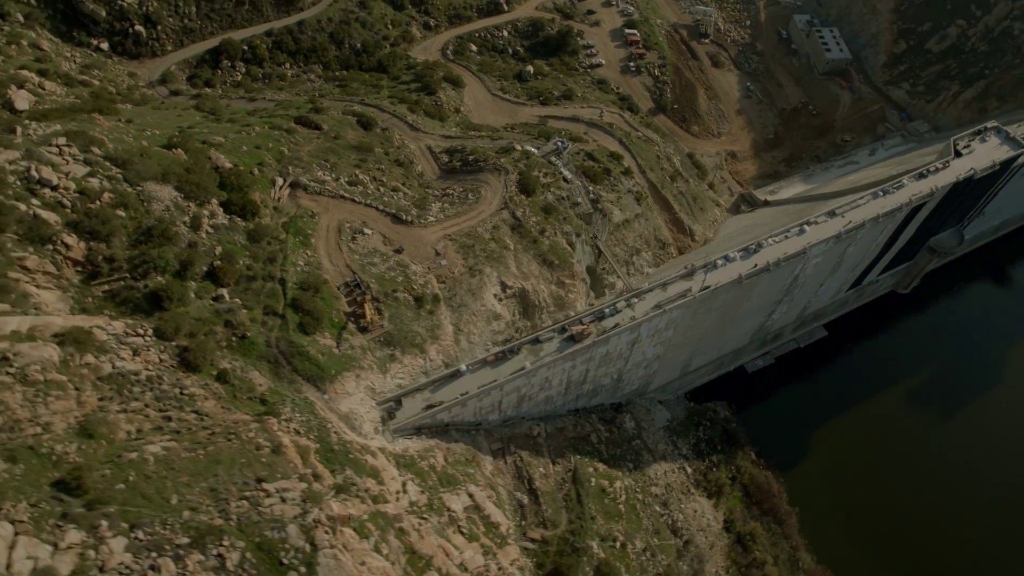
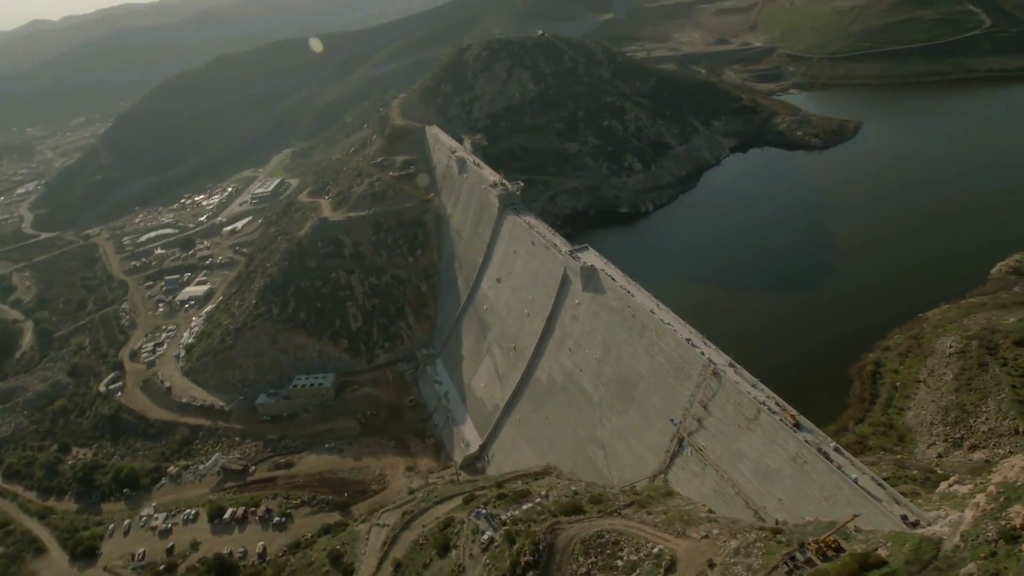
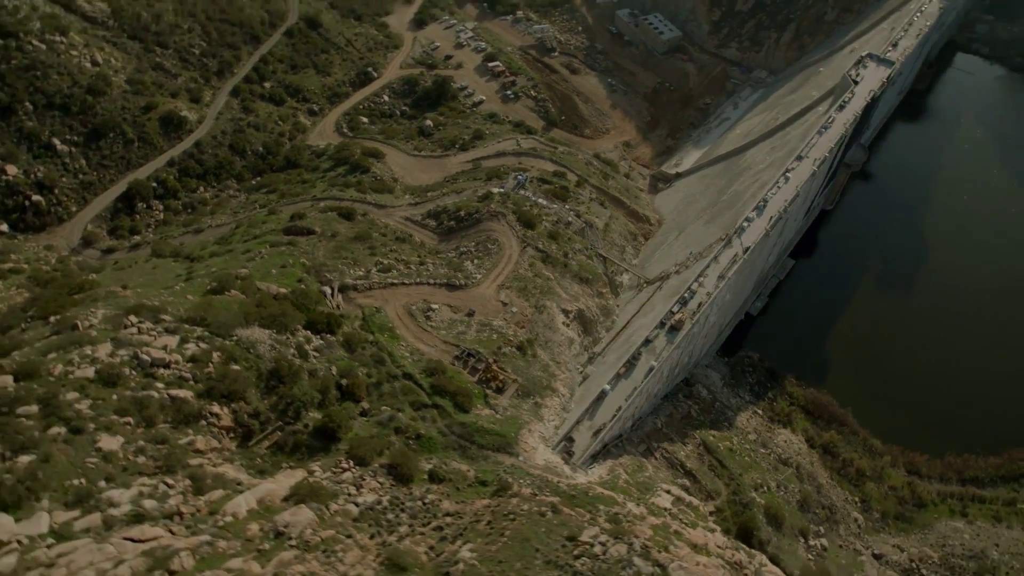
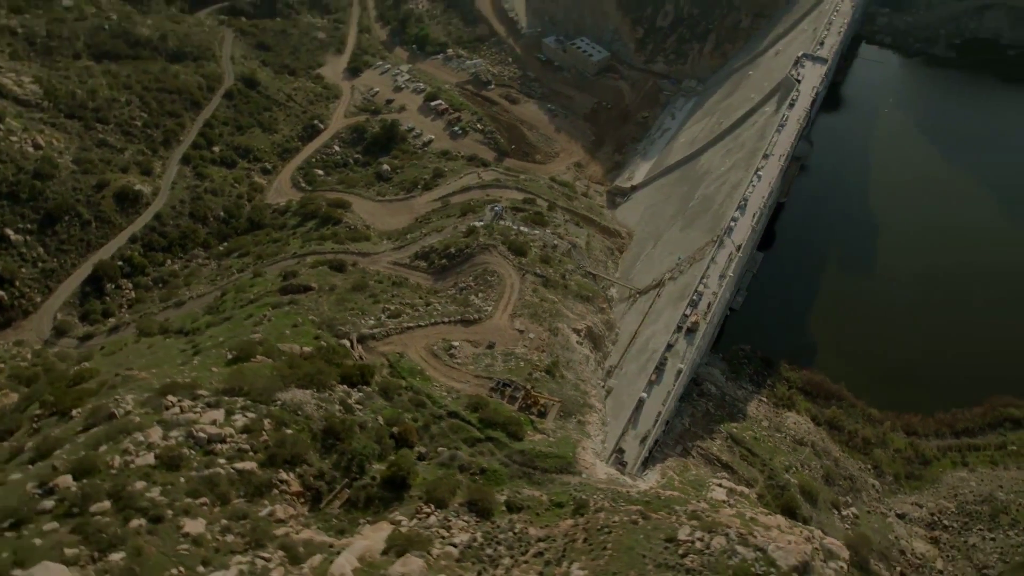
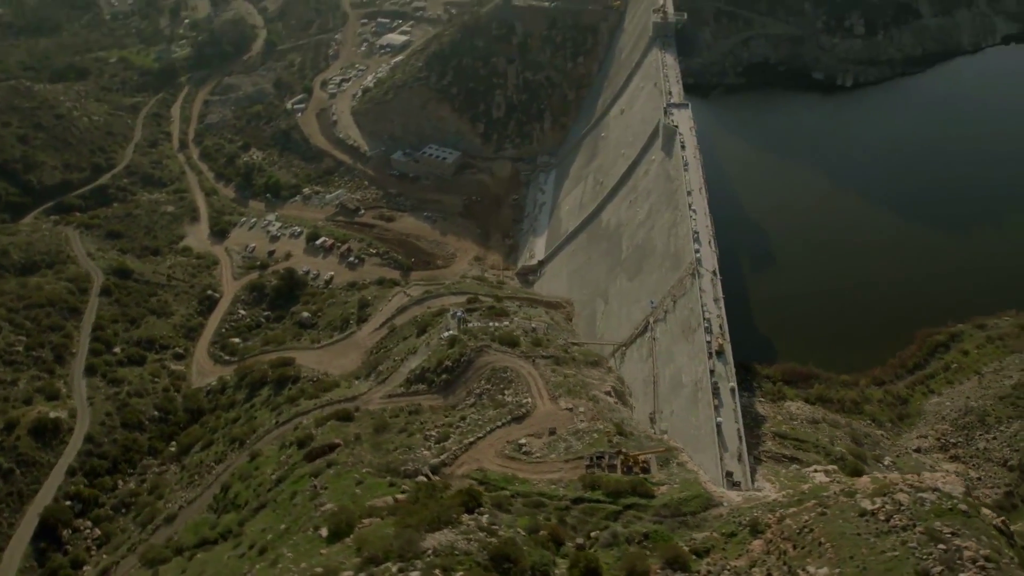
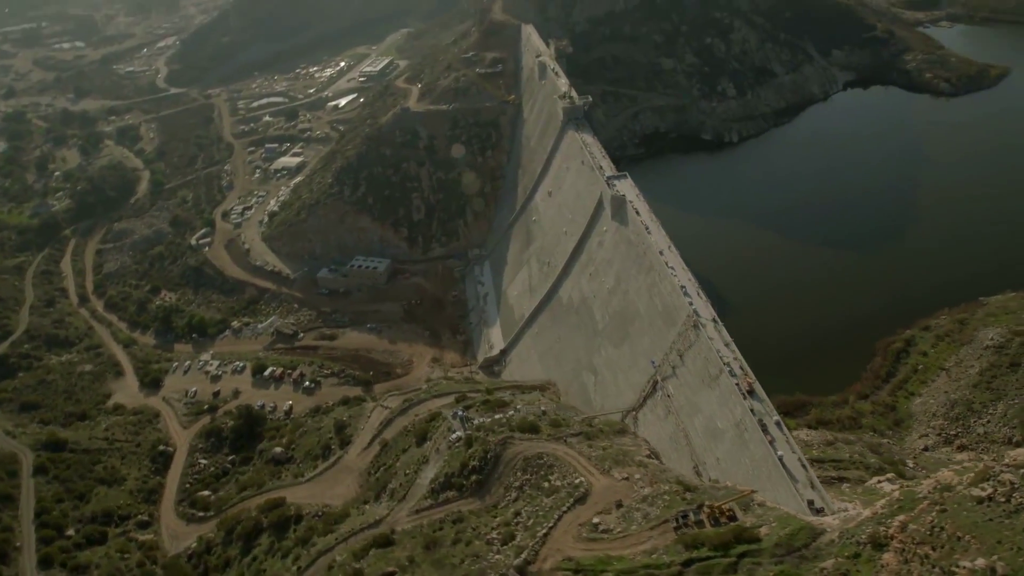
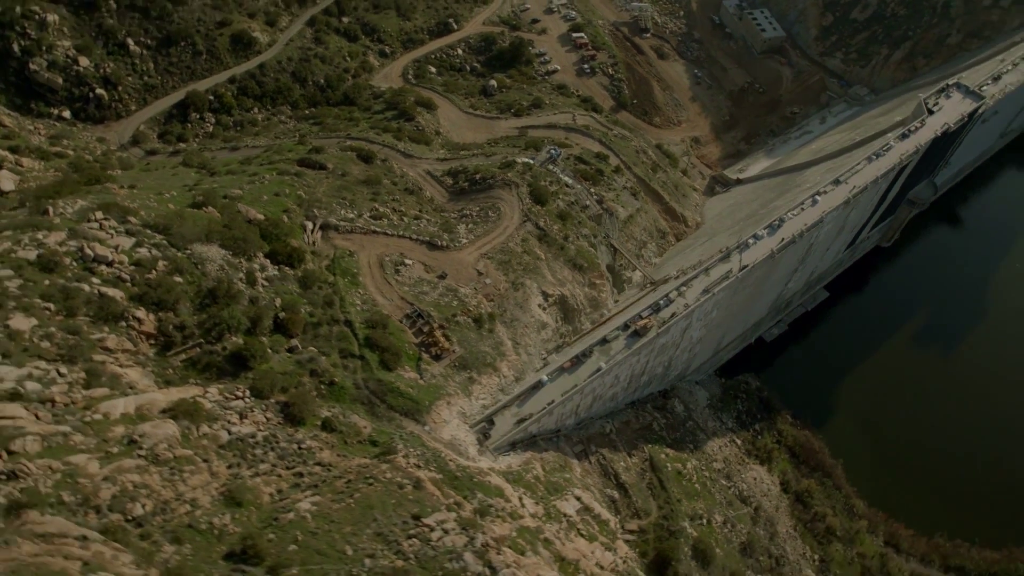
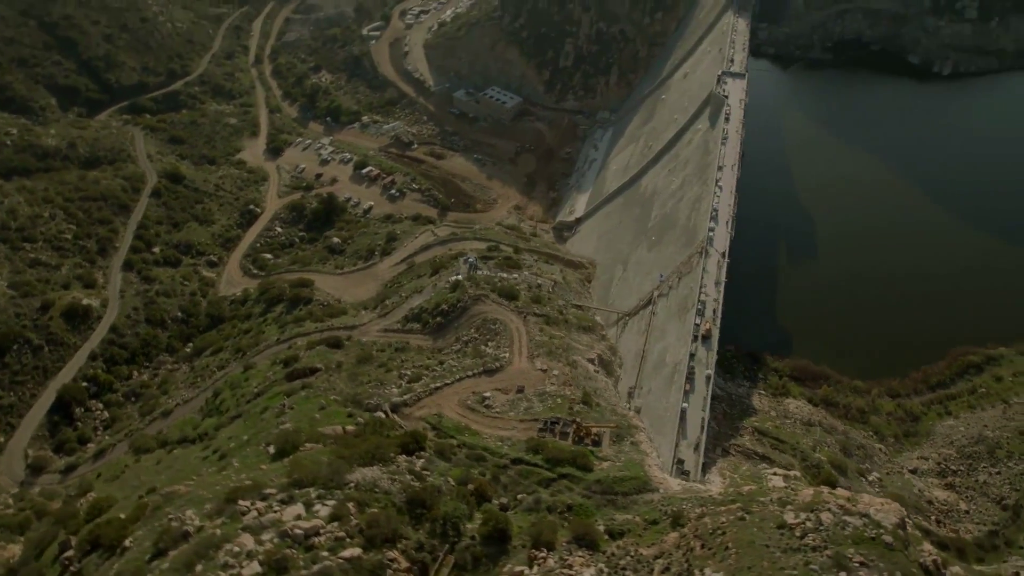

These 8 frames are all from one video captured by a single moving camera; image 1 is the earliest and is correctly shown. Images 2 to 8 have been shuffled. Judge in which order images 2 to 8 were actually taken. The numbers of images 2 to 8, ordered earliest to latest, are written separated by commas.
7, 3, 4, 8, 5, 6, 2
